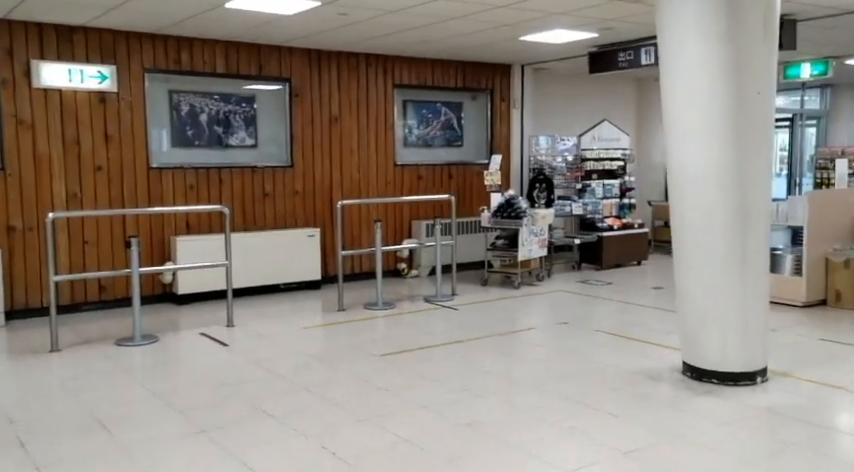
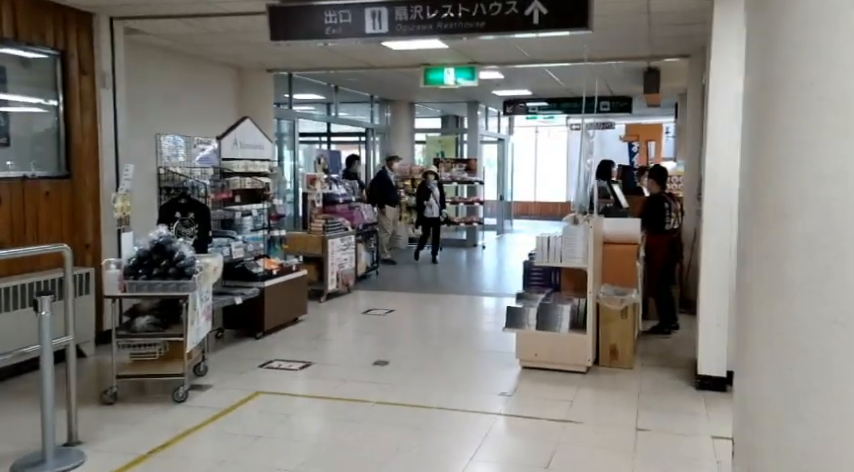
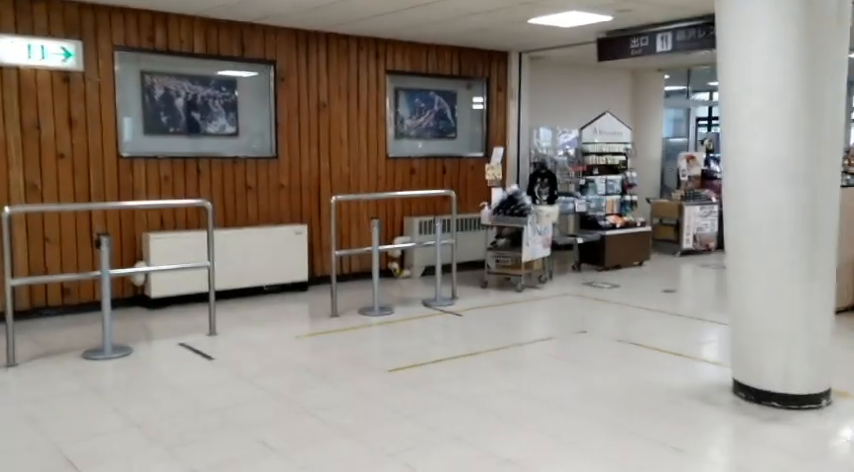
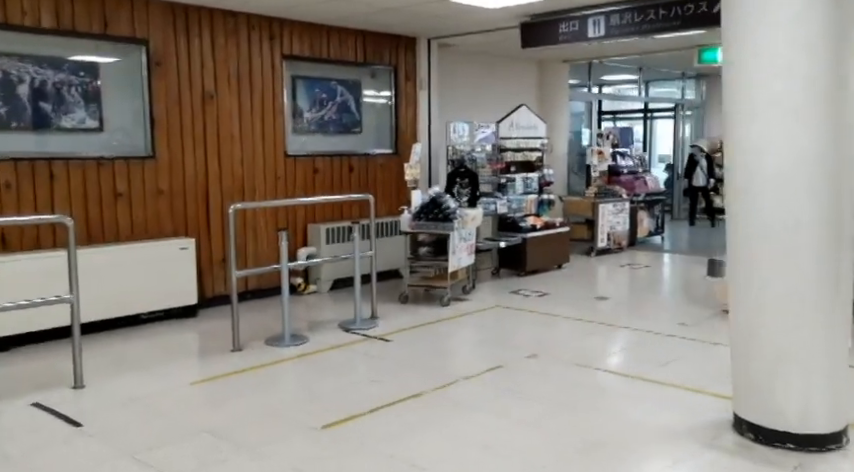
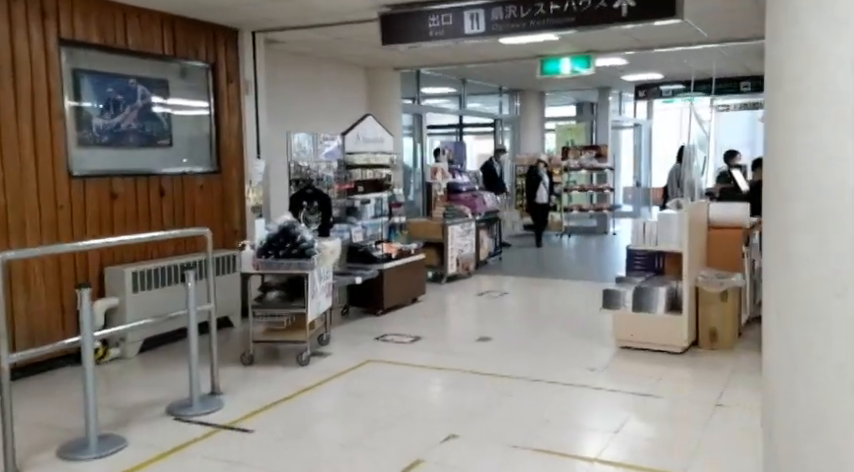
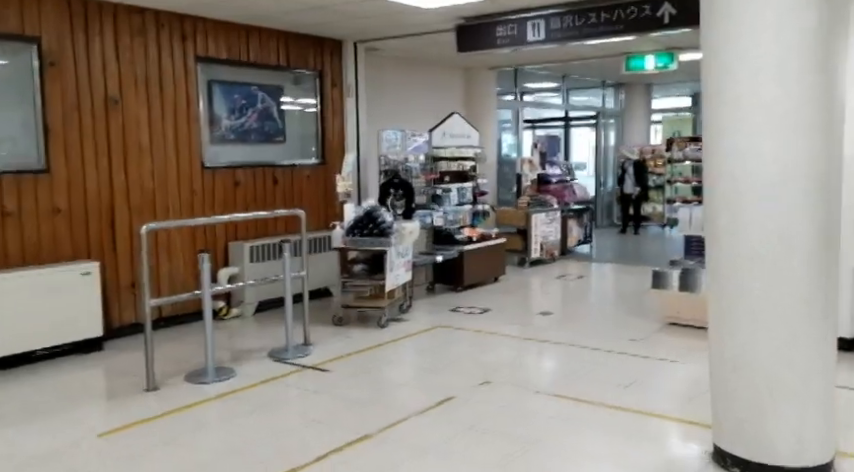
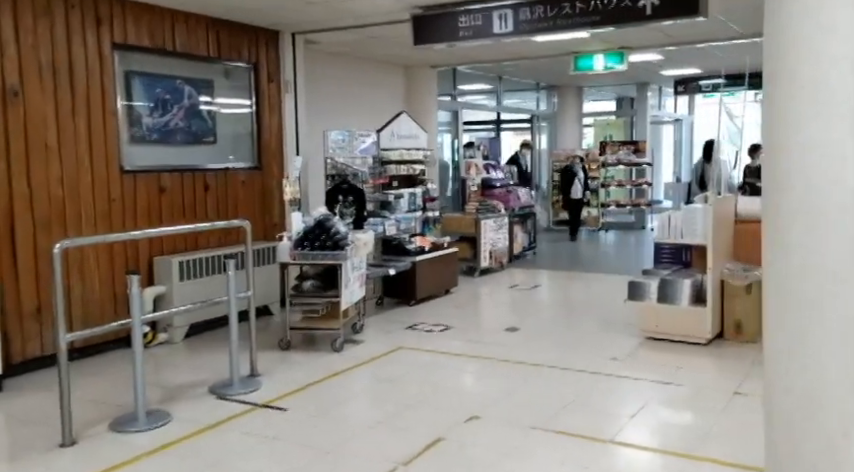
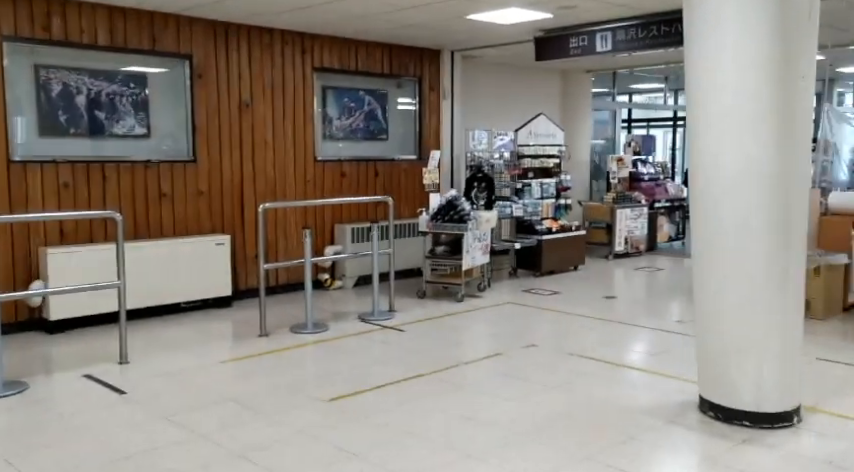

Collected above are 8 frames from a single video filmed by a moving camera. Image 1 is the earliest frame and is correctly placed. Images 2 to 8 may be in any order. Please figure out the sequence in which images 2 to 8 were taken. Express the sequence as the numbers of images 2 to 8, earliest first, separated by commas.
3, 8, 4, 6, 7, 5, 2
